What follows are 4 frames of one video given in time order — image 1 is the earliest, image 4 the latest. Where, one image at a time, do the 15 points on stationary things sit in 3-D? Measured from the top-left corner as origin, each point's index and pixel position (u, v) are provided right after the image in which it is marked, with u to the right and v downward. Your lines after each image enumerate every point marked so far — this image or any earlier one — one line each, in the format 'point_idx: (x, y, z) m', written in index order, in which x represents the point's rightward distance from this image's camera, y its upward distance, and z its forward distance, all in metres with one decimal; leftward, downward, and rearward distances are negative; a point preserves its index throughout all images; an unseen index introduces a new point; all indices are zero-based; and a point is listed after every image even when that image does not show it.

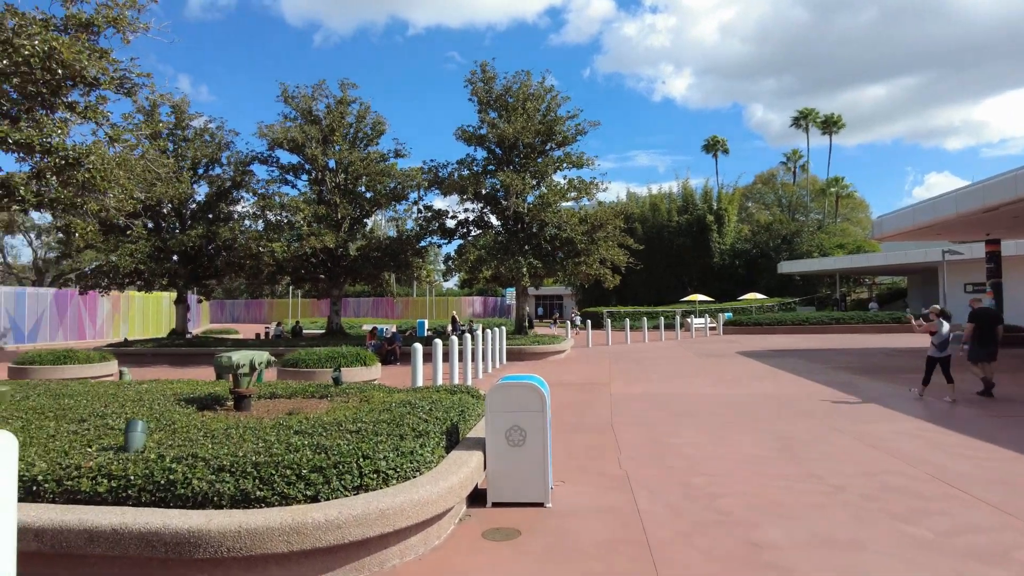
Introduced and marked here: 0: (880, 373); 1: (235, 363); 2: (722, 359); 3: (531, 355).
0: (+7.8, -1.7, +14.2) m
1: (-2.6, -0.7, +6.1) m
2: (+5.4, -1.8, +16.9) m
3: (+0.5, -1.7, +16.6) m
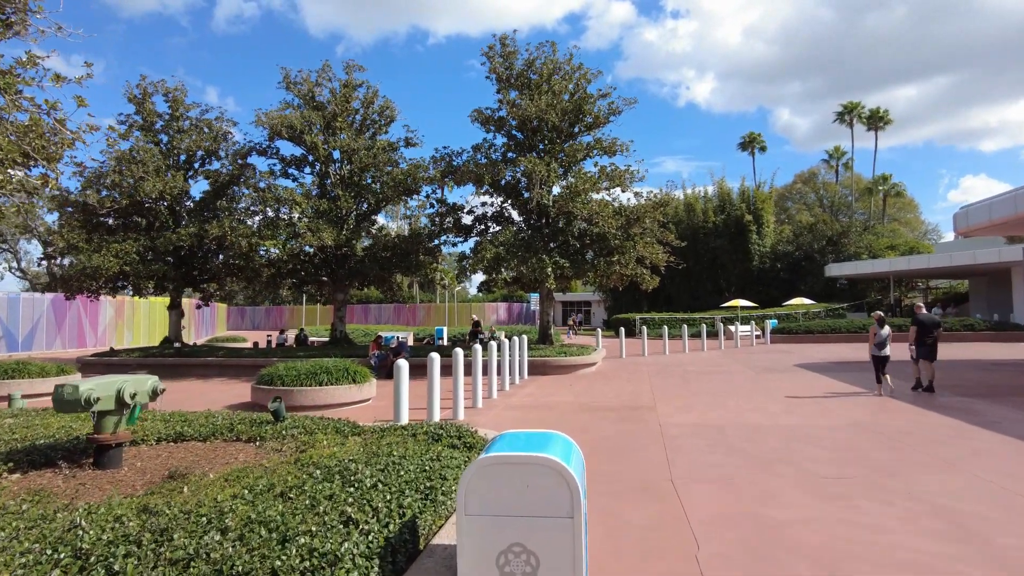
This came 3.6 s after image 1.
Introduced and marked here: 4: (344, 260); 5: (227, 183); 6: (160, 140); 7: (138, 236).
0: (+8.2, -1.7, +11.5) m
1: (-2.5, -0.6, +3.9) m
2: (+5.9, -1.9, +14.4) m
3: (+1.0, -1.7, +14.2) m
4: (-4.9, +0.8, +19.3) m
5: (-8.6, +3.2, +19.9) m
6: (-10.5, +4.4, +19.6) m
7: (-10.8, +1.5, +19.0) m
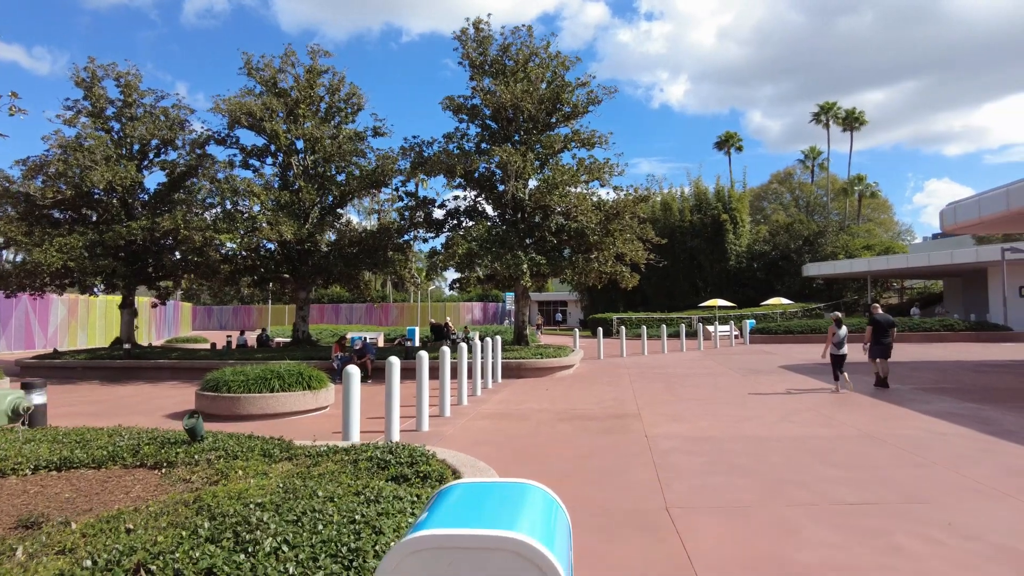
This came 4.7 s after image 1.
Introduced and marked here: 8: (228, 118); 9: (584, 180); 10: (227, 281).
0: (+7.8, -1.7, +11.0) m
1: (-2.7, -0.6, +2.9) m
2: (+5.3, -1.8, +13.7) m
3: (+0.4, -1.7, +13.4) m
4: (-5.6, +0.9, +18.3) m
5: (-9.4, +3.2, +18.7) m
6: (-11.2, +4.5, +18.4) m
7: (-11.5, +1.6, +17.7) m
8: (-7.4, +4.4, +17.2) m
9: (+1.8, +2.7, +16.5) m
10: (-8.1, +0.2, +18.6) m
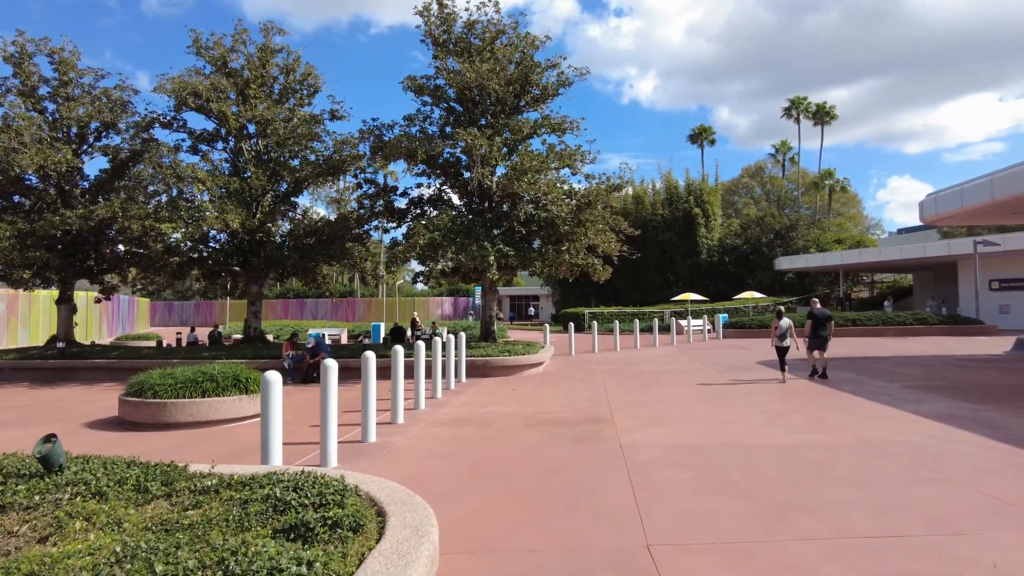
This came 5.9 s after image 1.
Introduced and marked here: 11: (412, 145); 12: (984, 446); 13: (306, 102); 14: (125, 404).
0: (+7.2, -1.6, +10.4) m
1: (-2.9, -0.5, +1.9) m
2: (+4.6, -1.7, +13.0) m
3: (-0.2, -1.6, +12.5) m
4: (-6.5, +1.1, +17.1) m
5: (-10.3, +3.4, +17.4) m
6: (-12.1, +4.6, +17.0) m
7: (-12.3, +1.7, +16.3) m
8: (-8.2, +4.6, +16.0) m
9: (+1.0, +2.9, +15.7) m
10: (-8.9, +0.4, +17.4) m
11: (-2.2, +3.2, +14.6) m
12: (+4.3, -1.4, +6.0) m
13: (-5.2, +4.7, +16.7) m
14: (-4.8, -1.4, +8.2) m
